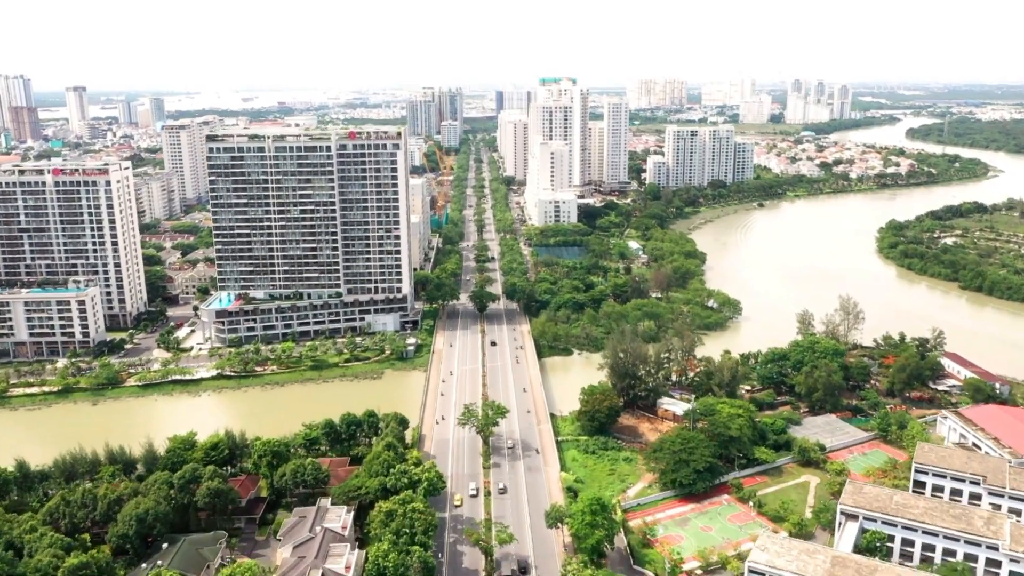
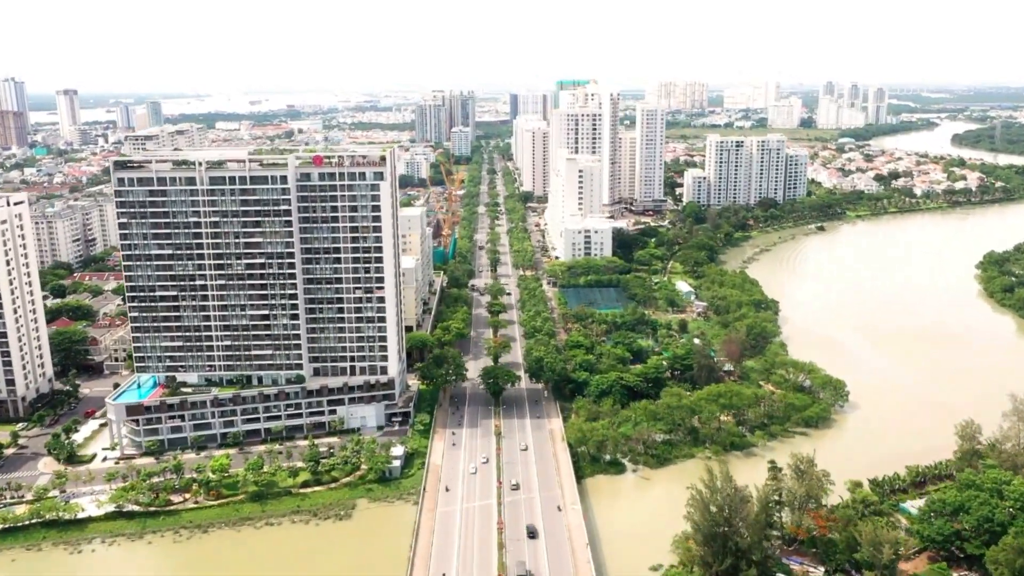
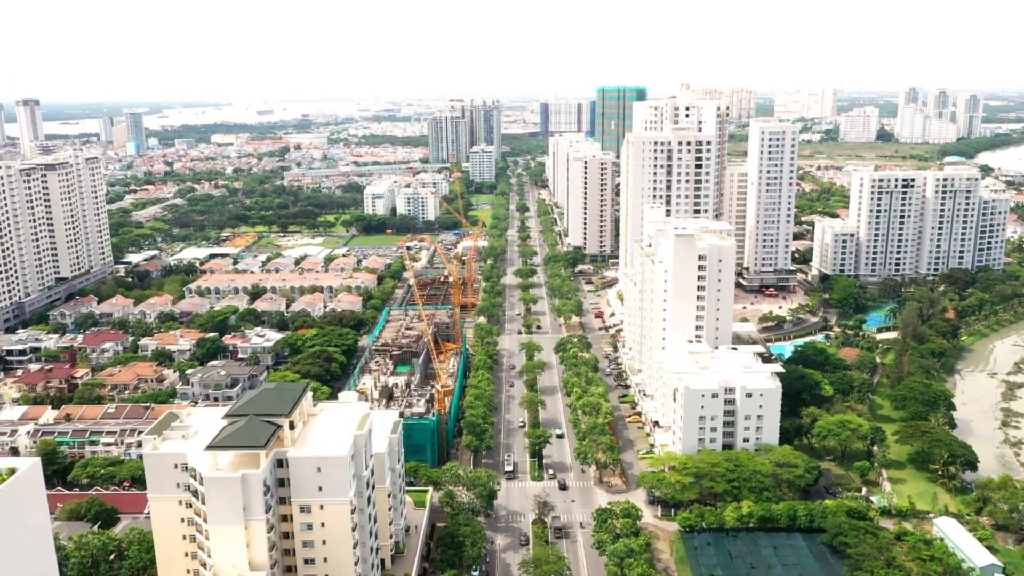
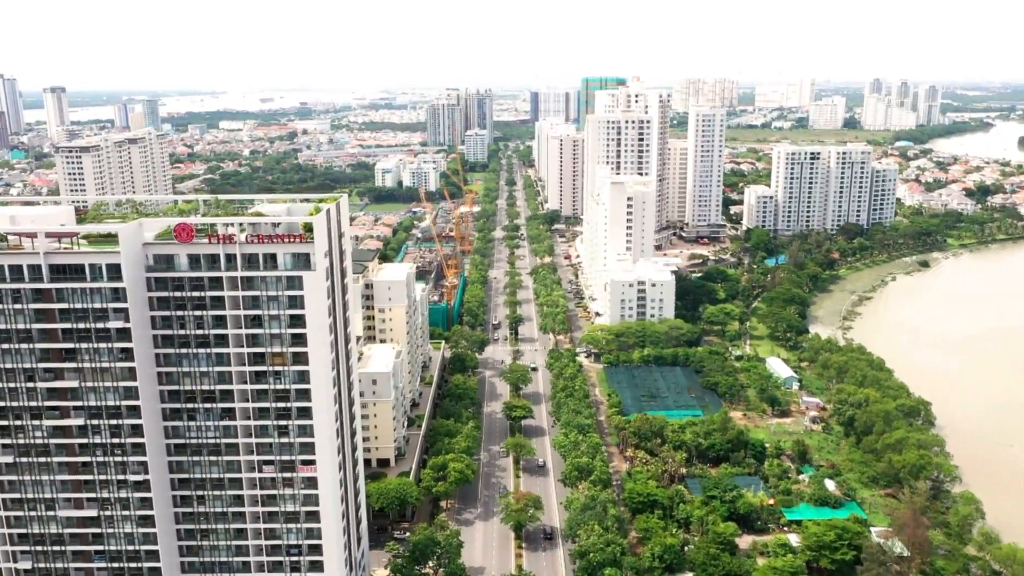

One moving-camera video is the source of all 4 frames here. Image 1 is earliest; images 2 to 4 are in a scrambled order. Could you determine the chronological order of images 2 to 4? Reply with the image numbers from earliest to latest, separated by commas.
2, 4, 3
